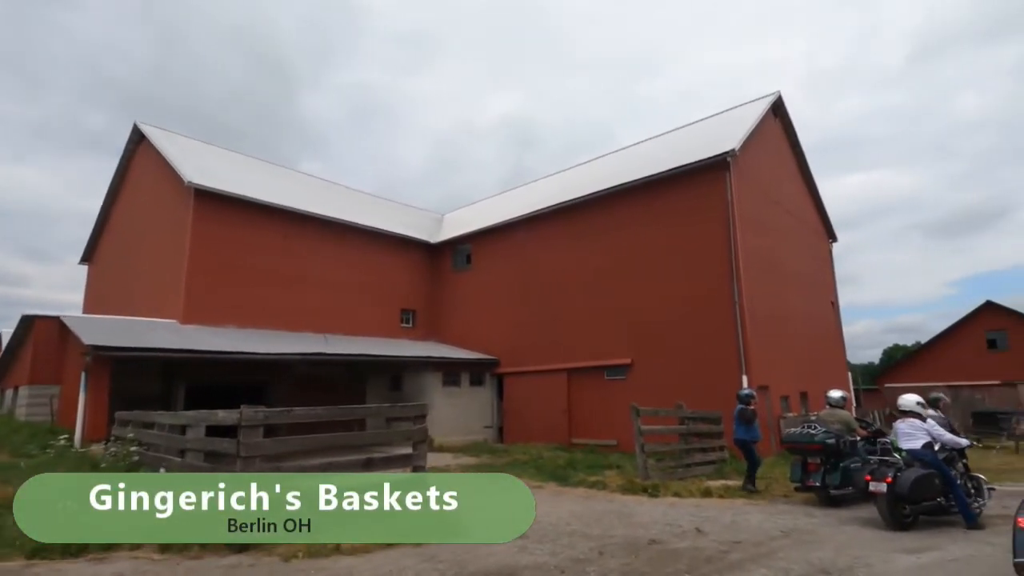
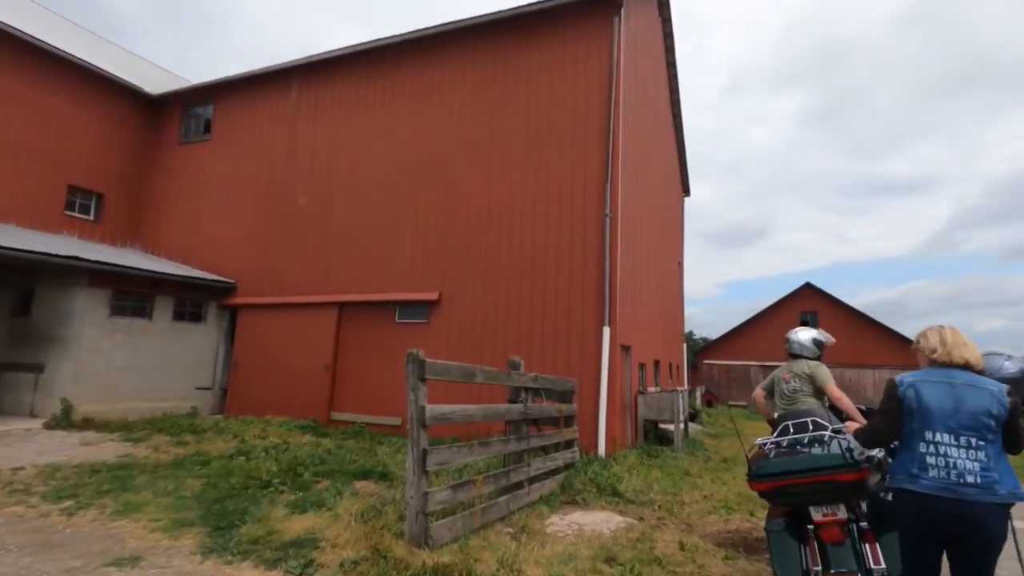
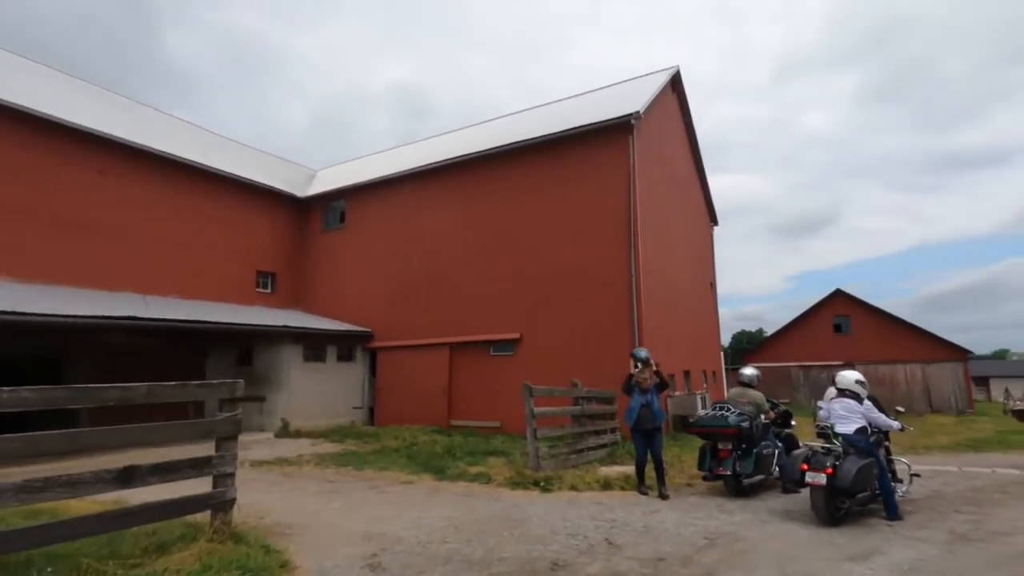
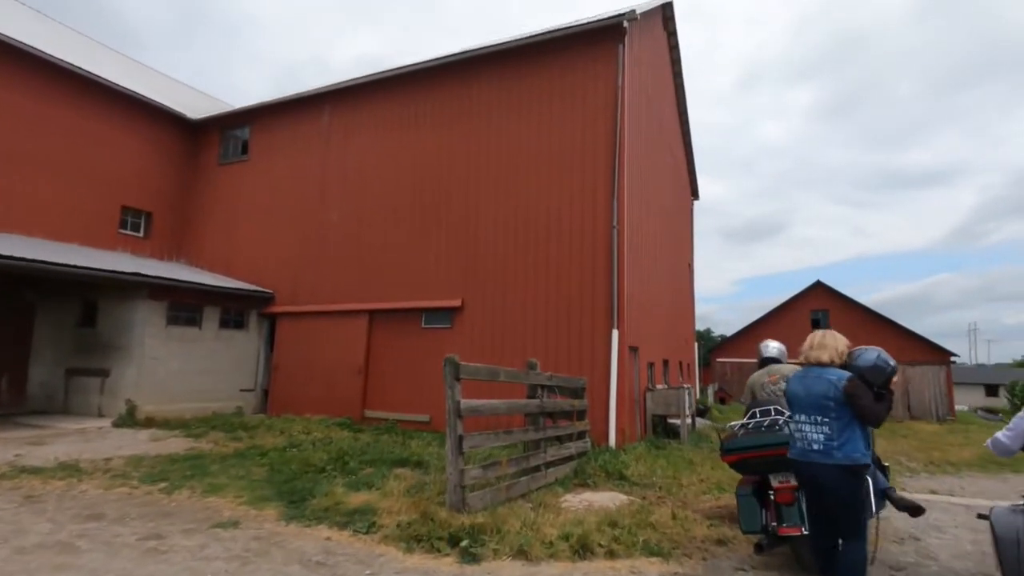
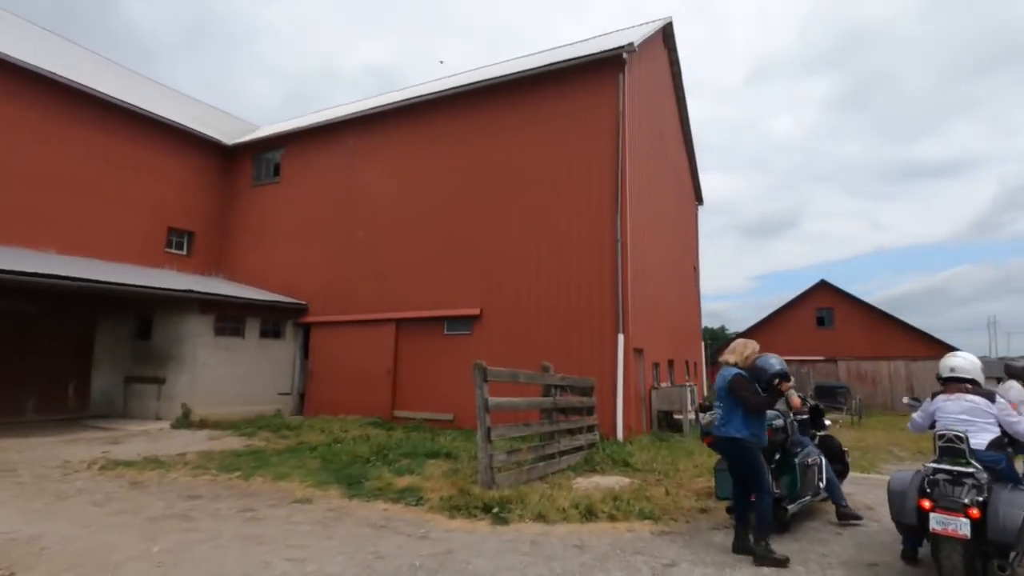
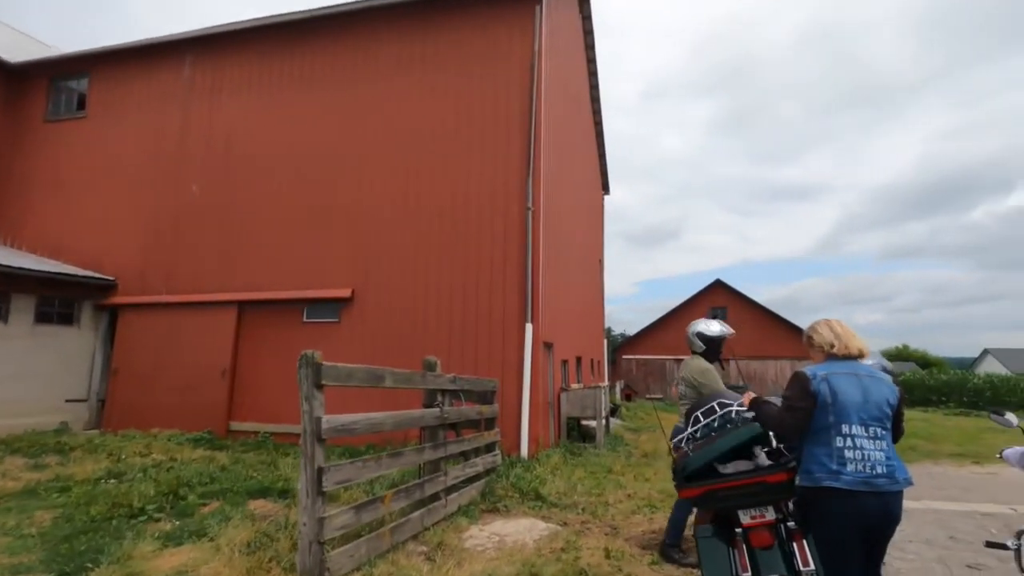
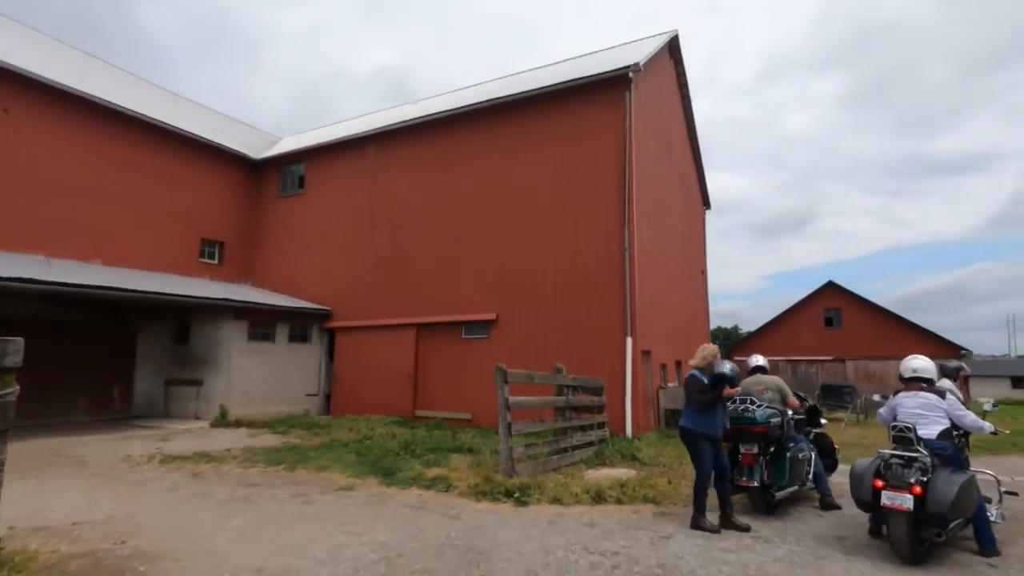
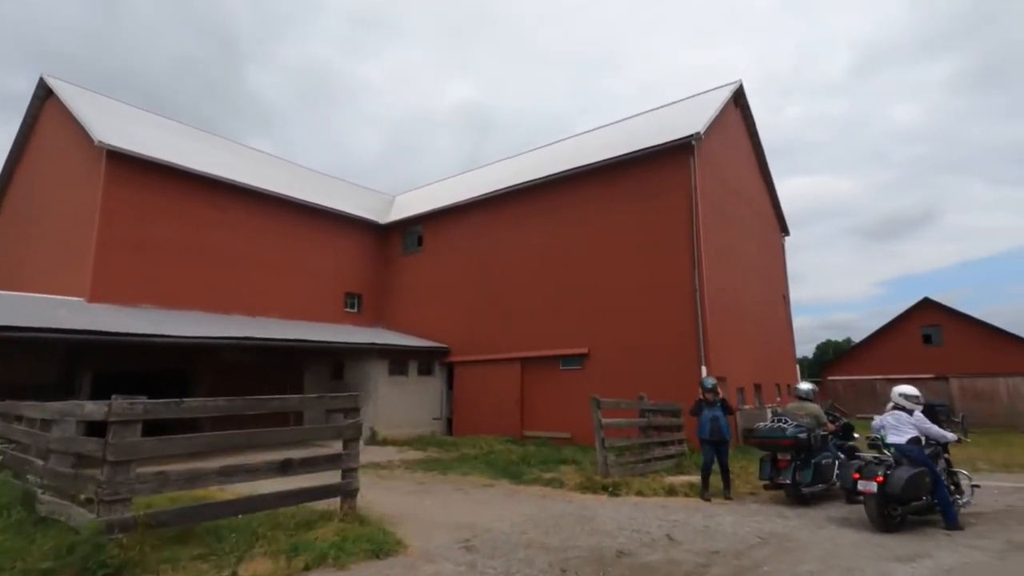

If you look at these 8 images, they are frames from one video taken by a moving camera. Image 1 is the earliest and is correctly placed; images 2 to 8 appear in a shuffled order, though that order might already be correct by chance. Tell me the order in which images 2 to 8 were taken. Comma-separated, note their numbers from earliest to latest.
8, 3, 7, 5, 4, 2, 6
